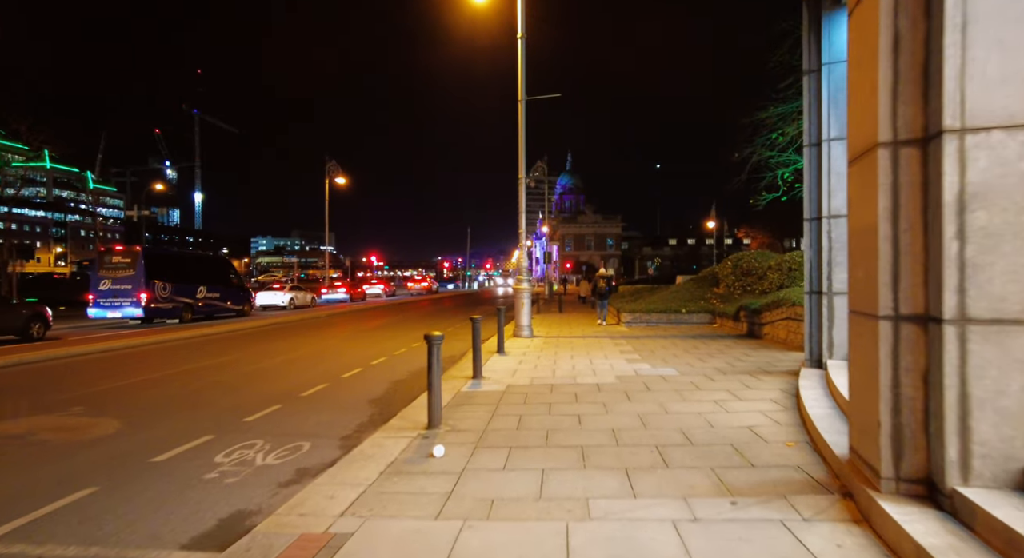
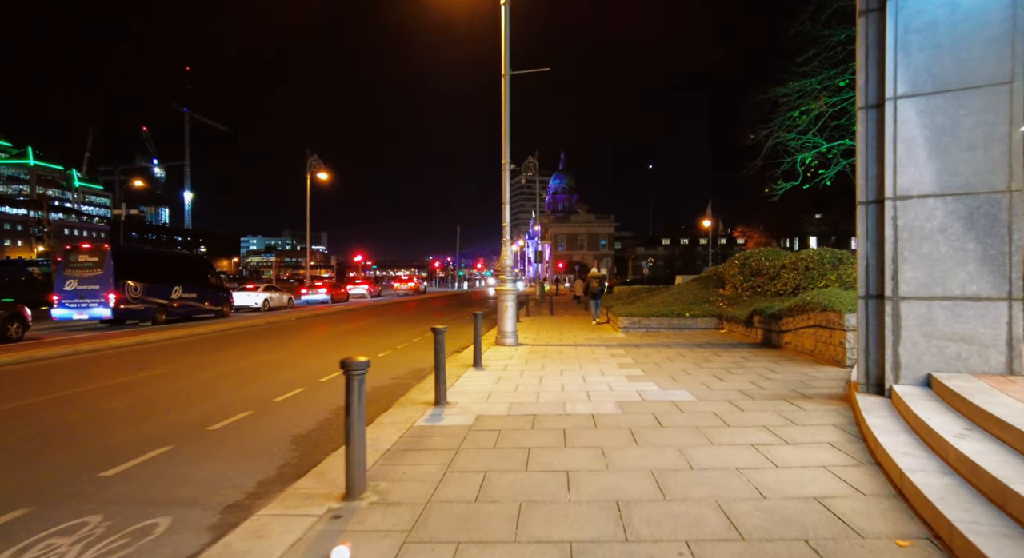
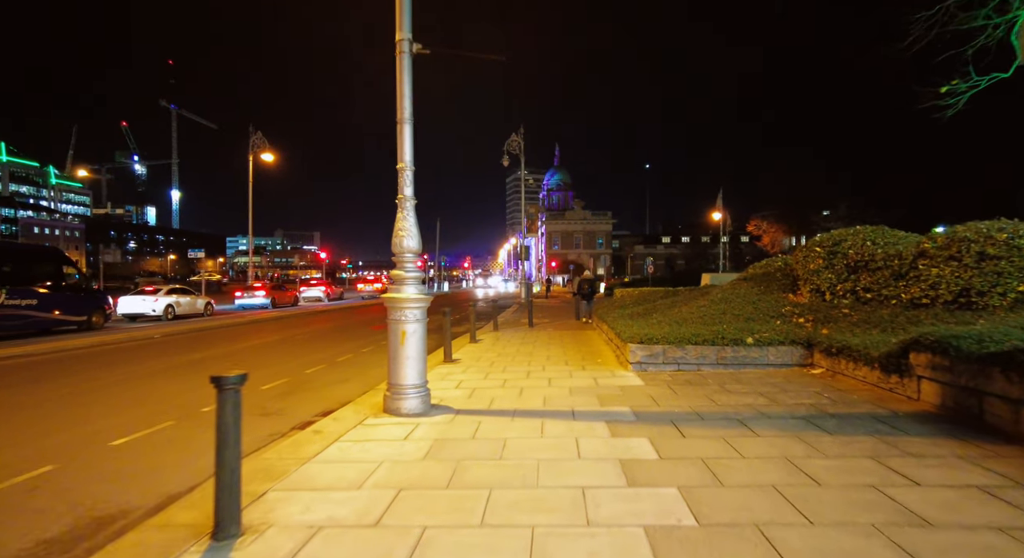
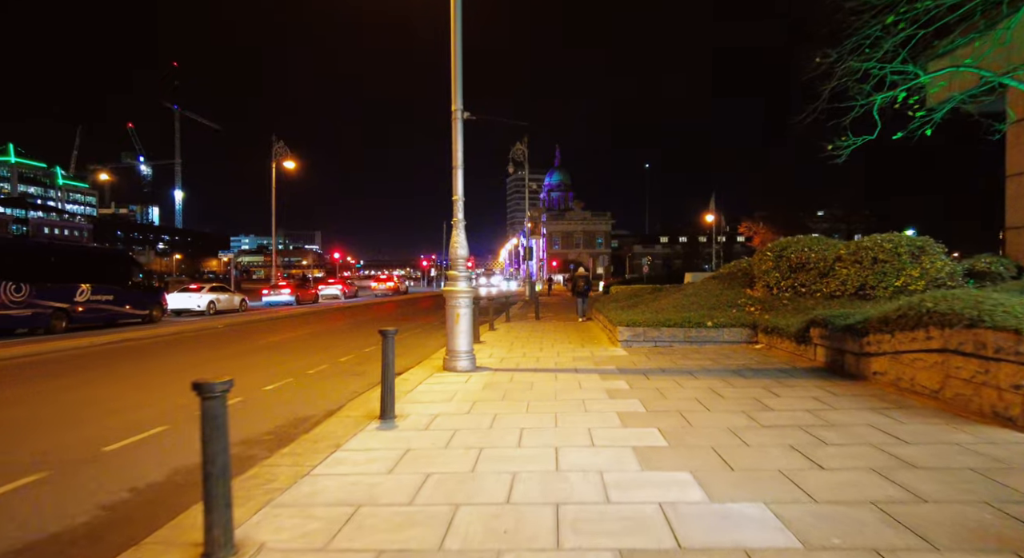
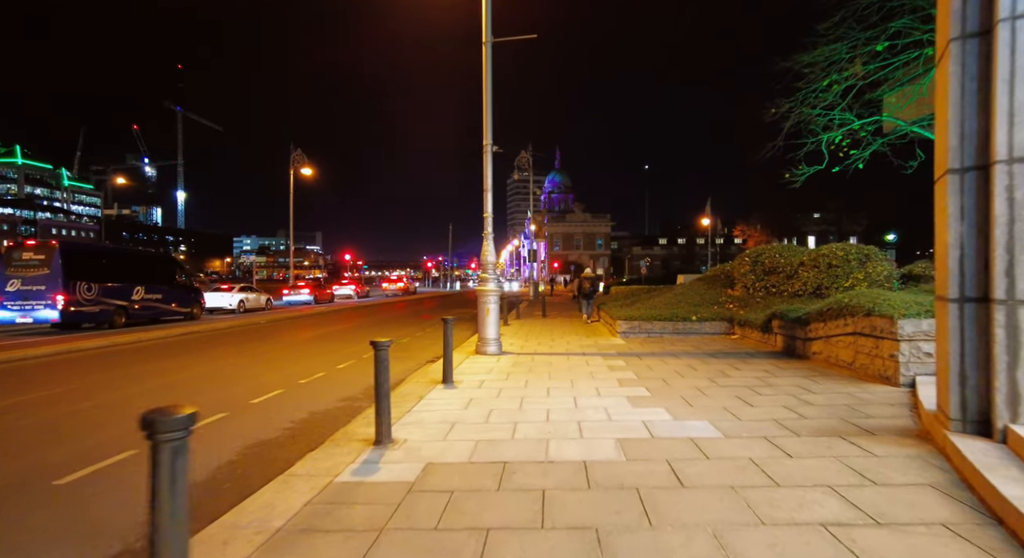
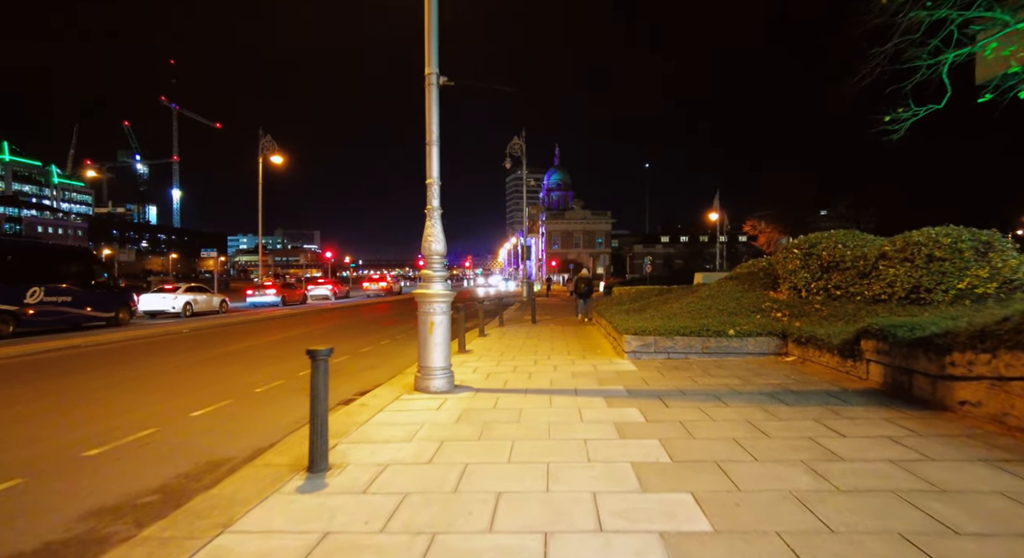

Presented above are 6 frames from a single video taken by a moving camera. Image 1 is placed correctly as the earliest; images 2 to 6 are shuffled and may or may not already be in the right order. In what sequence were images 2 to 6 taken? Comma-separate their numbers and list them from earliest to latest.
2, 5, 4, 6, 3
